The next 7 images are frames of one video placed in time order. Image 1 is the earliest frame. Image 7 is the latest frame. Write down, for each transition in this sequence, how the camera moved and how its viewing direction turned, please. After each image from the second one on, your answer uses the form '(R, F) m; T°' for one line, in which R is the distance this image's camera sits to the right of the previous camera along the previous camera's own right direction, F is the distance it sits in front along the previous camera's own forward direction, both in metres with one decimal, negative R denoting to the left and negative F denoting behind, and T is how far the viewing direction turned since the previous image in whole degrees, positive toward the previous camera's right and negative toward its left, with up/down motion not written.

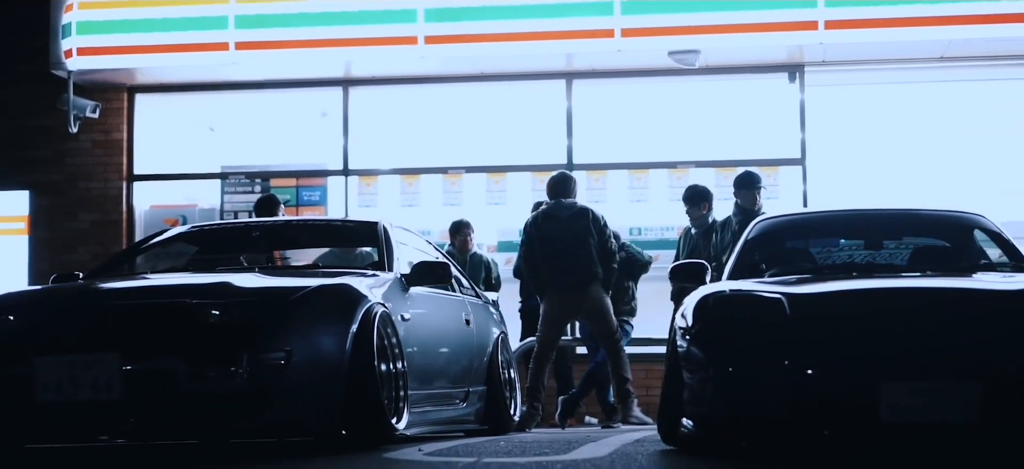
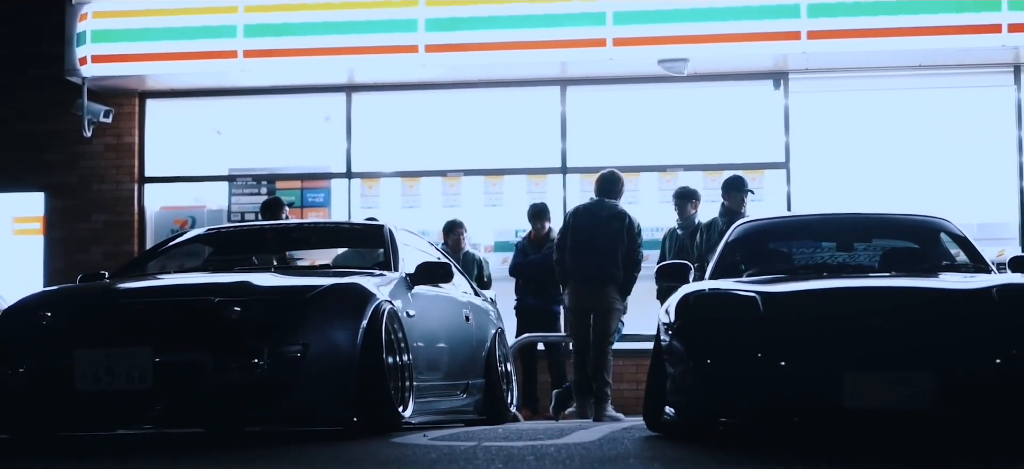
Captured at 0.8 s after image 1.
(0.0, -0.5) m; 0°
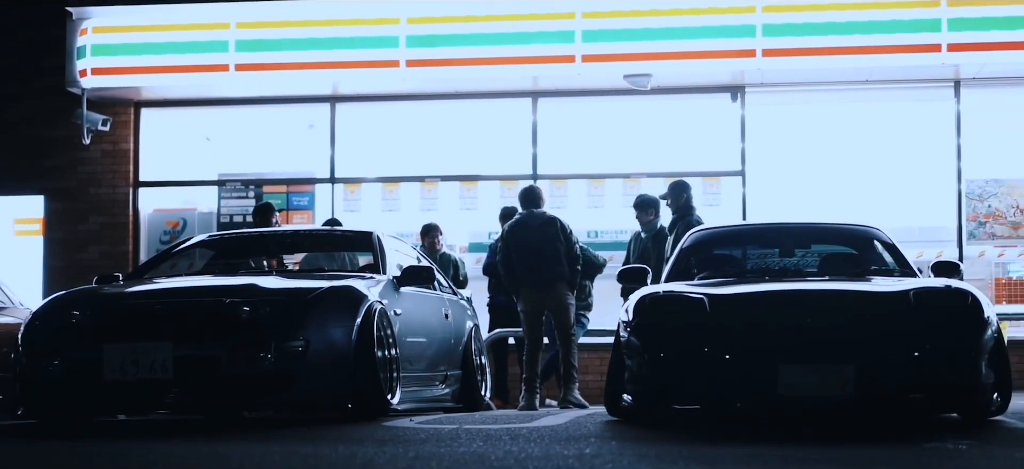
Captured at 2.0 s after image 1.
(0.0, -0.8) m; +1°
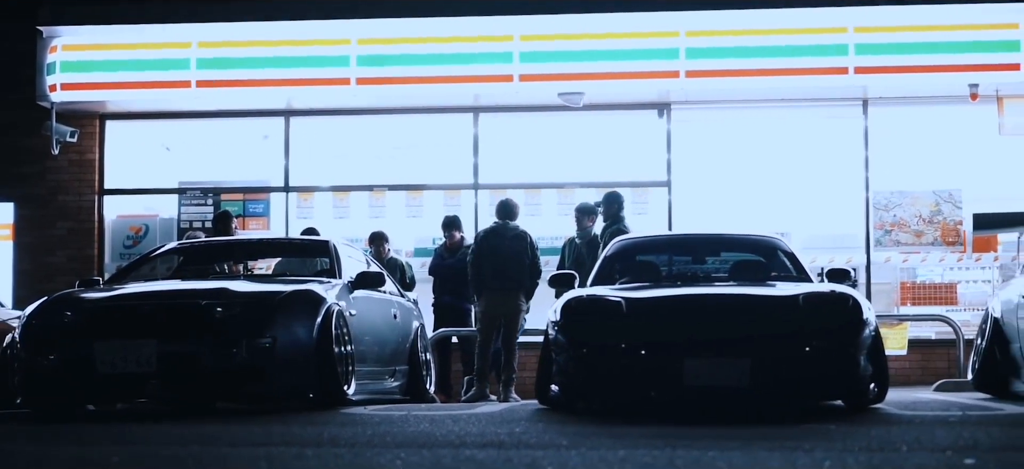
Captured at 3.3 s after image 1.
(0.0, -0.9) m; +2°
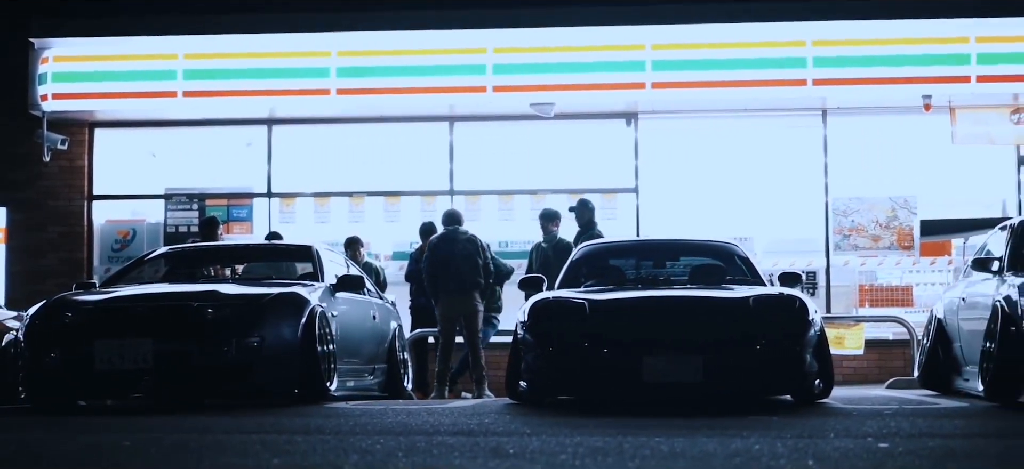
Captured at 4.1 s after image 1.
(0.0, -0.6) m; +1°
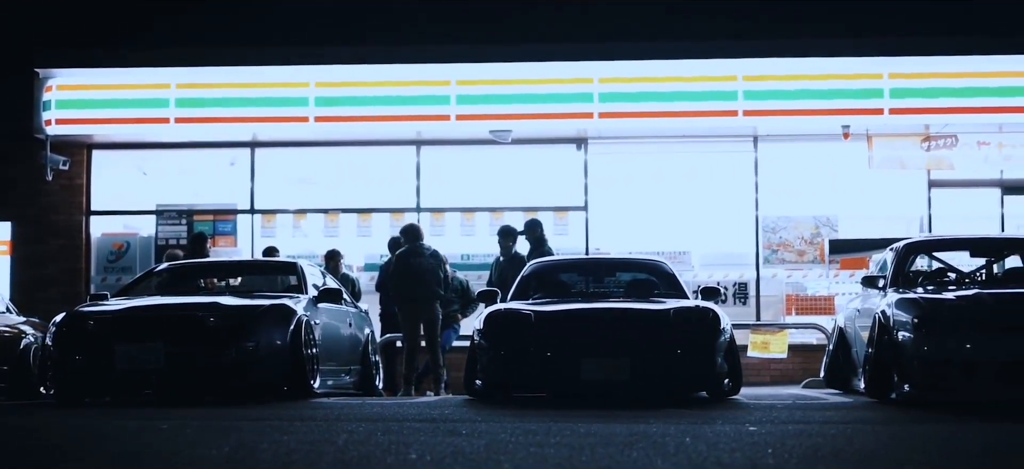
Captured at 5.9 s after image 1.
(0.0, -1.4) m; +1°
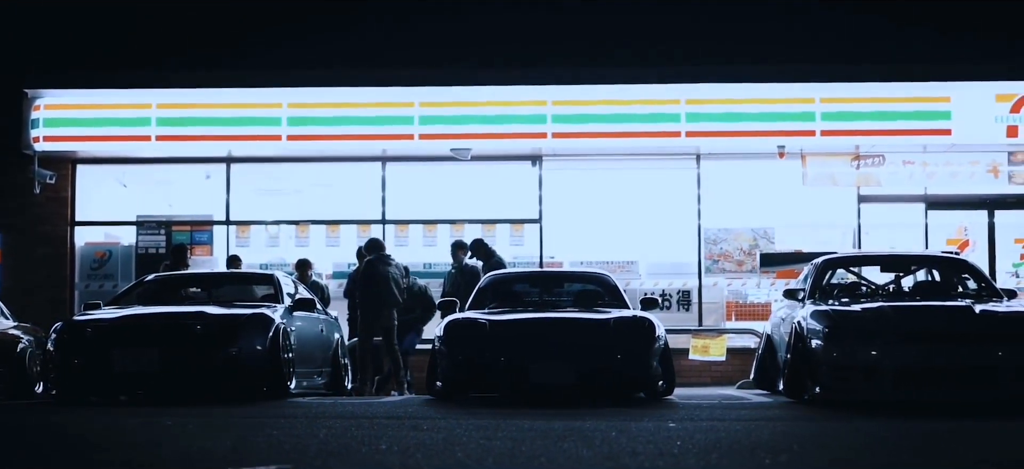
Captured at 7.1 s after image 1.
(0.0, -1.1) m; +1°
